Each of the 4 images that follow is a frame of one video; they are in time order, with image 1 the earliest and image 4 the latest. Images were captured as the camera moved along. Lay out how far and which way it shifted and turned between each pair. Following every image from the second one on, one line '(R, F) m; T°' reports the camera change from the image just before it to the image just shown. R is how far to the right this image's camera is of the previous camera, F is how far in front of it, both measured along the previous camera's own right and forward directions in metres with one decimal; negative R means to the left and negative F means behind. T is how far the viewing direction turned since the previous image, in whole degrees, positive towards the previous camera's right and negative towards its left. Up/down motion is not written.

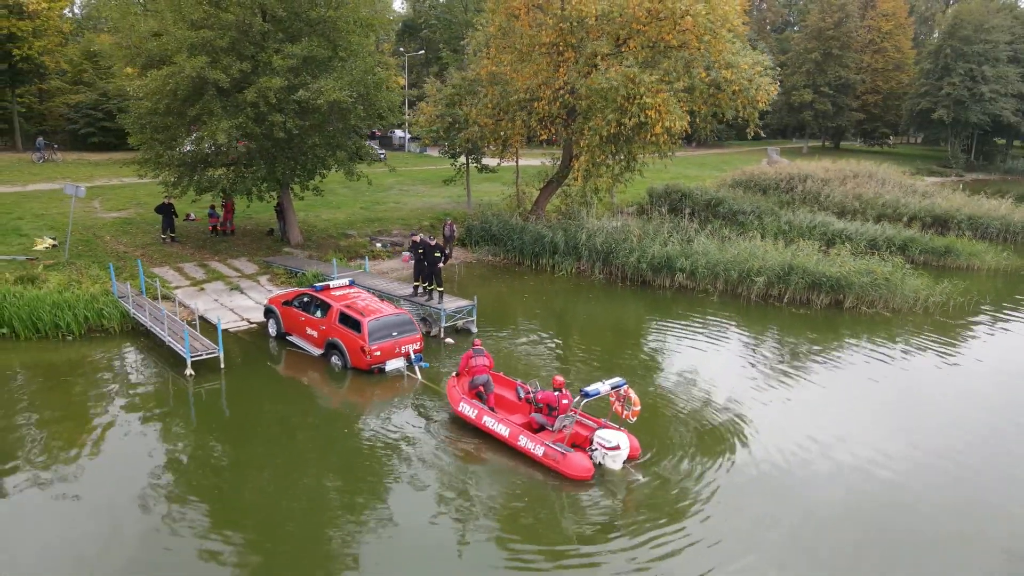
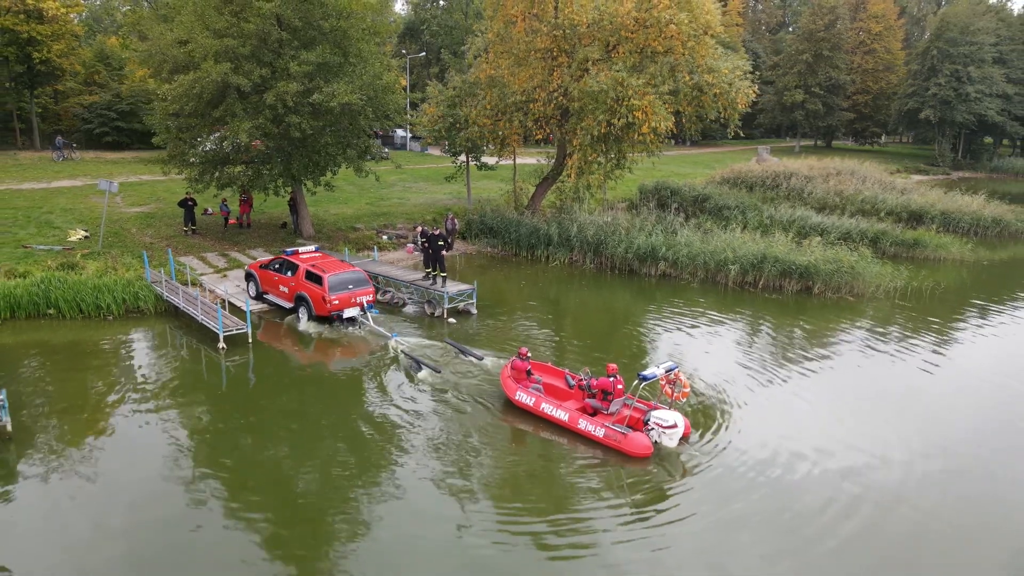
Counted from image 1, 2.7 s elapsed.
(+0.1, -1.6) m; 0°
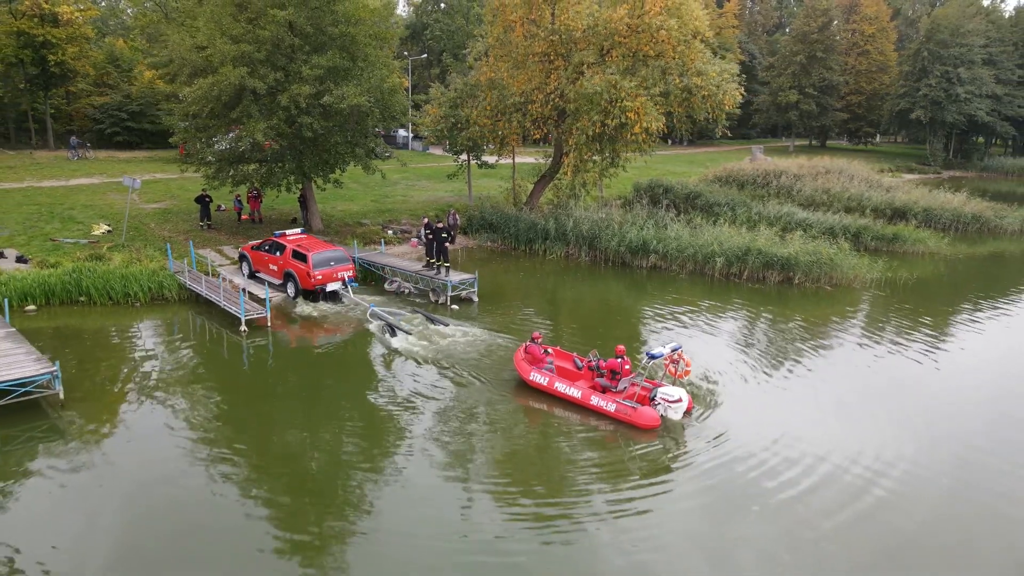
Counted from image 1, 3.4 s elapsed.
(0.0, -1.2) m; 0°
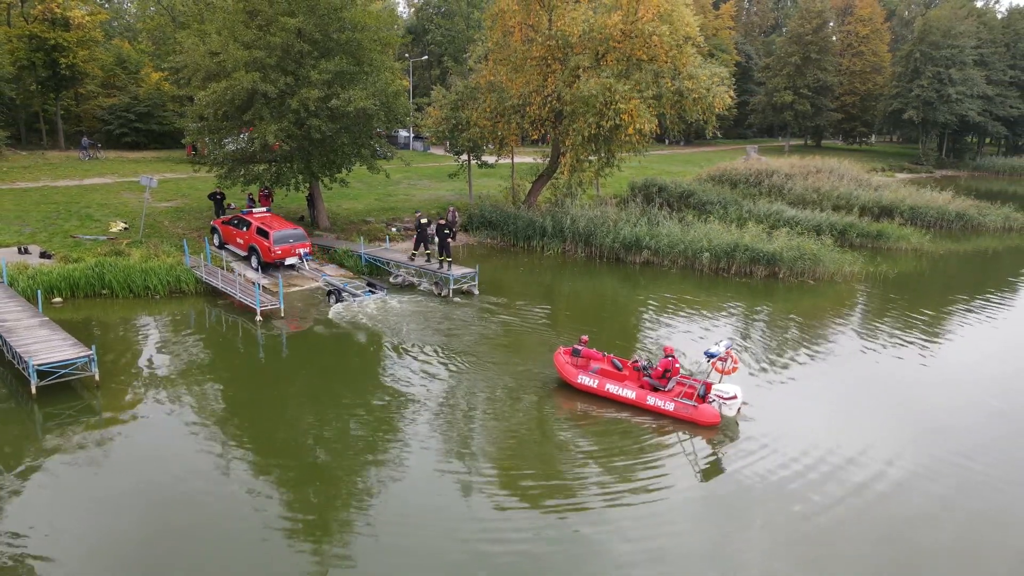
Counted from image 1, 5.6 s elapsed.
(0.0, -1.0) m; 0°
